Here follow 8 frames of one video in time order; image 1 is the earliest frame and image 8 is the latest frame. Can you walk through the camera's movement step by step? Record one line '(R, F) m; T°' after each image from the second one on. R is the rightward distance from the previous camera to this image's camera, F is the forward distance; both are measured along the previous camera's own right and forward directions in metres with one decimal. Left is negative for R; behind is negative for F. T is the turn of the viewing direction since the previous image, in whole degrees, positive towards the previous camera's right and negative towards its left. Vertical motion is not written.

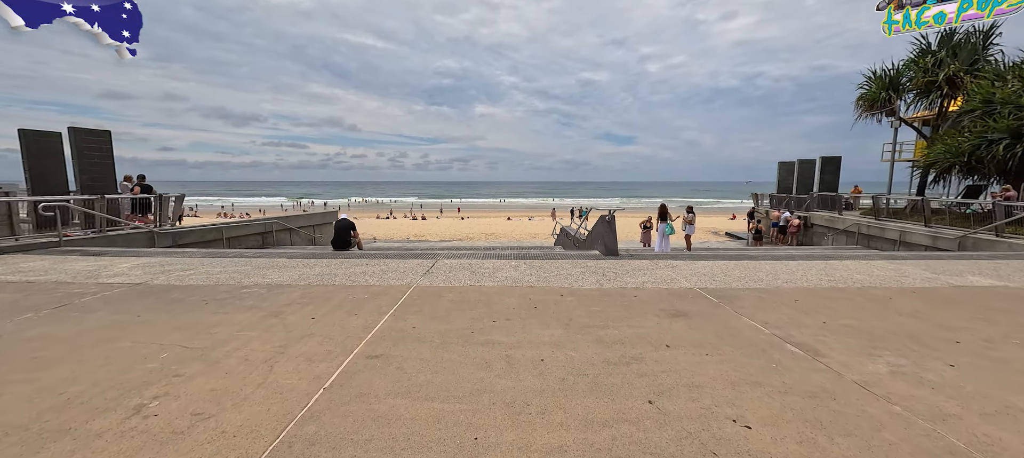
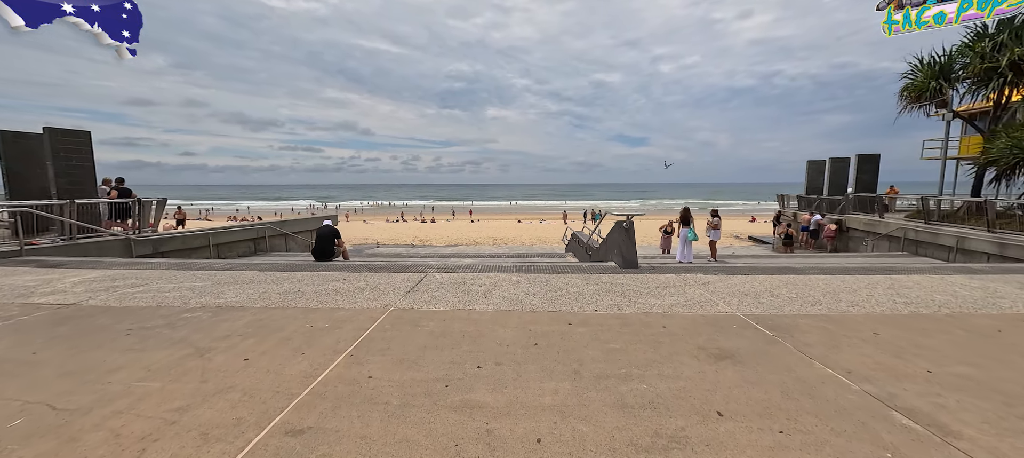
(+0.2, +0.8) m; -2°
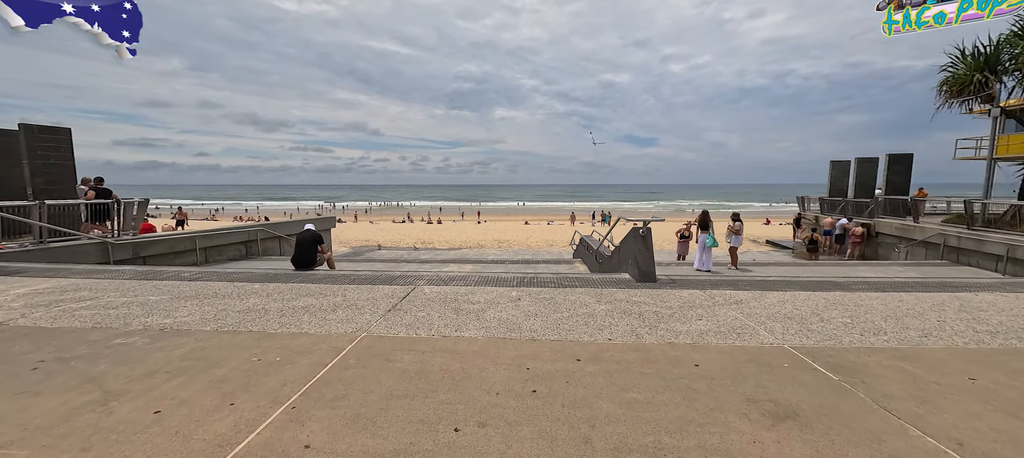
(+0.1, +0.6) m; -1°
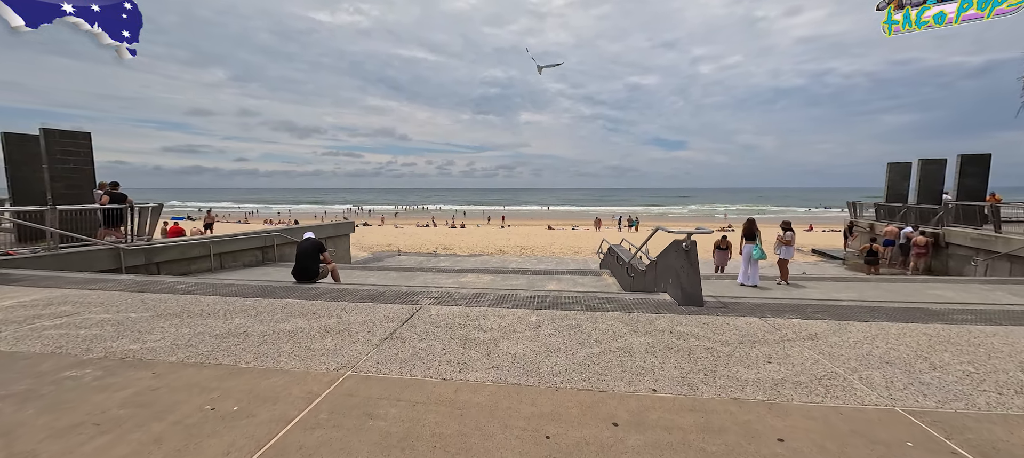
(0.0, +0.6) m; -4°
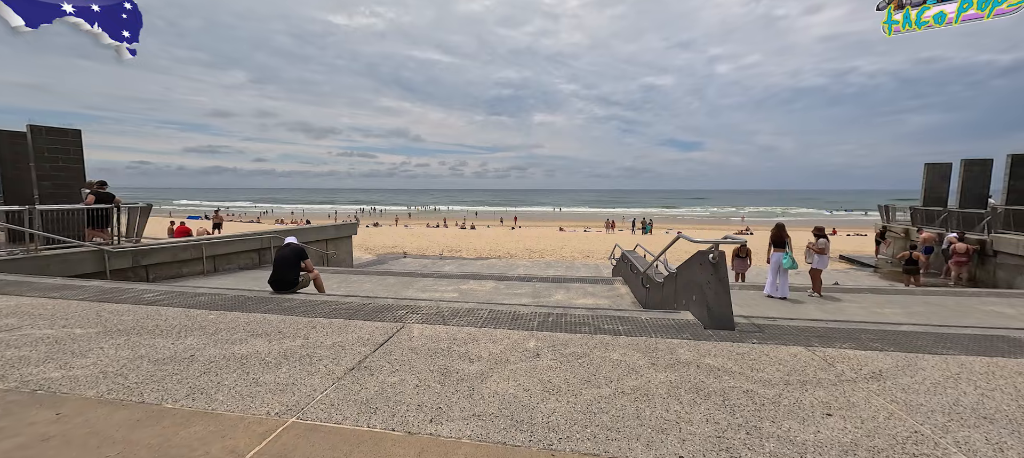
(+0.1, +0.5) m; -2°
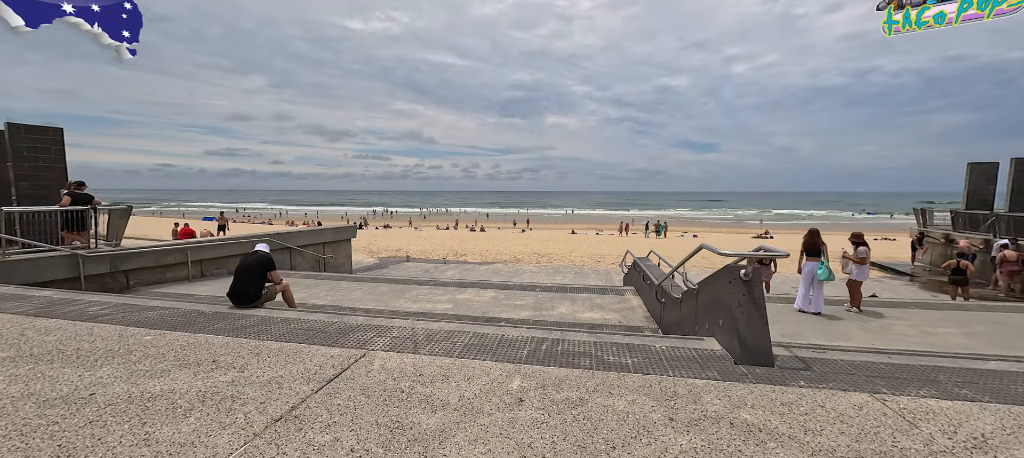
(+0.2, +0.6) m; -2°
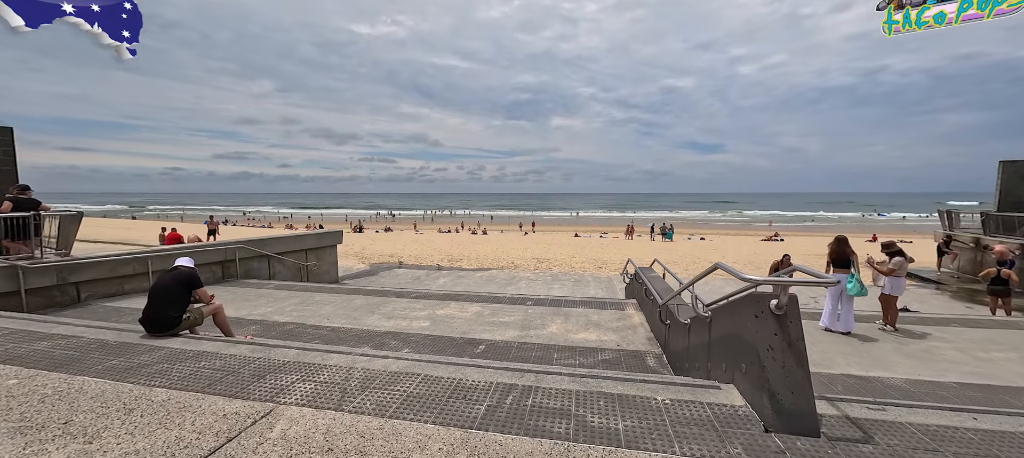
(+0.3, +0.7) m; -1°
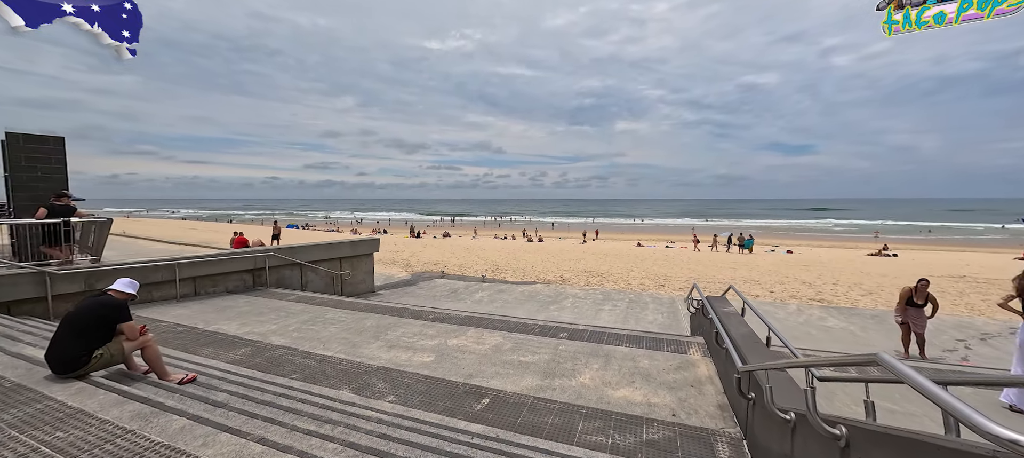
(+0.5, +1.2) m; -10°
